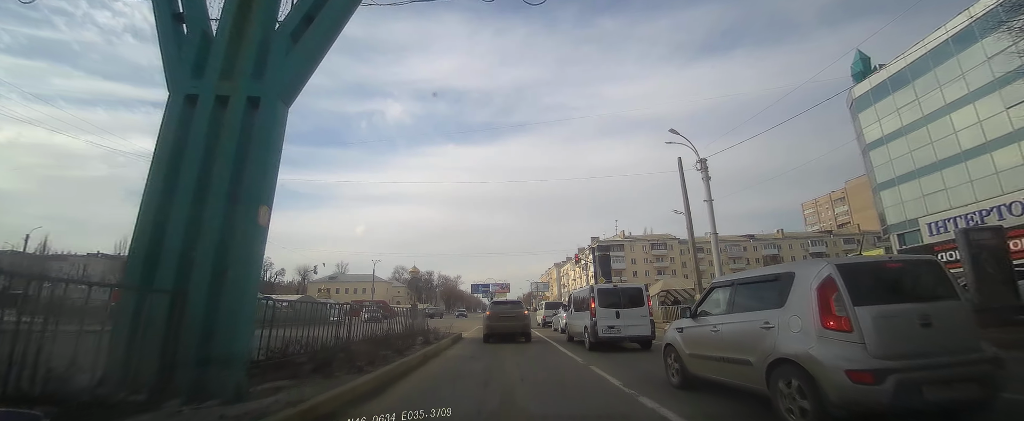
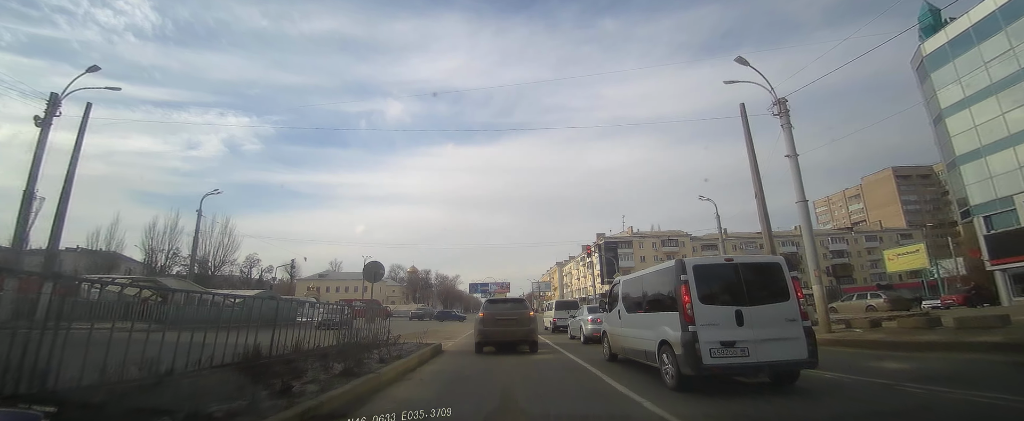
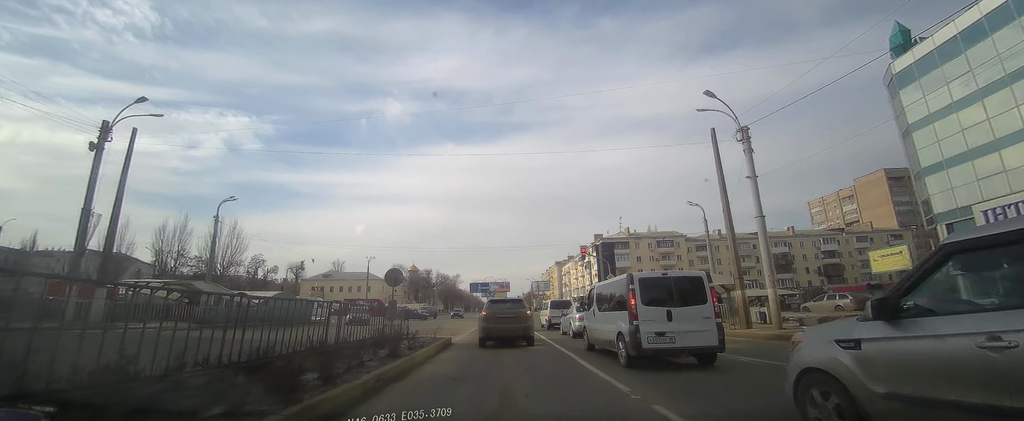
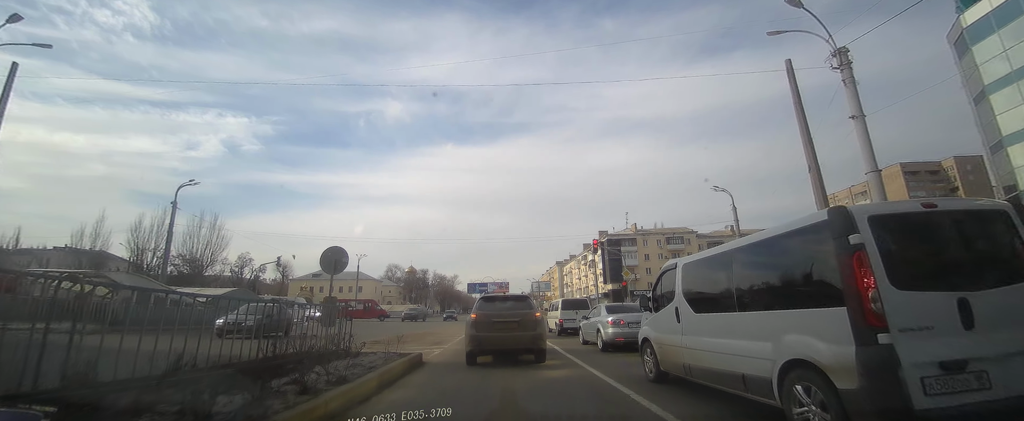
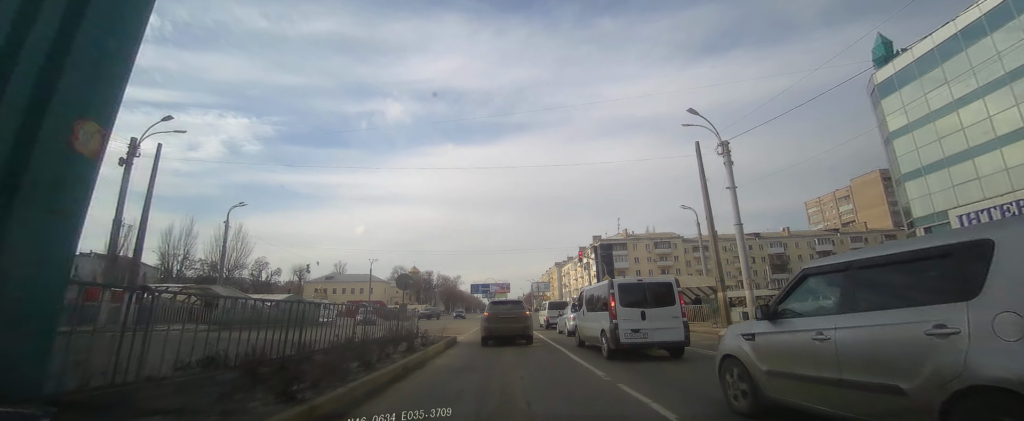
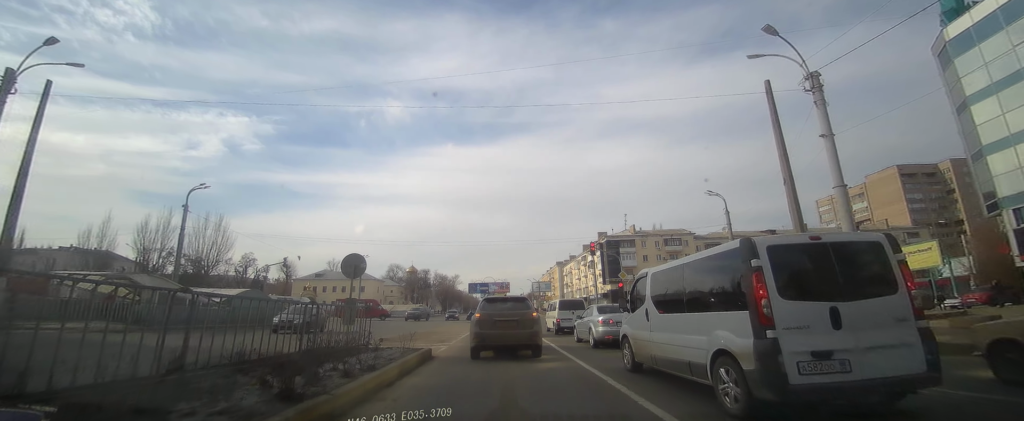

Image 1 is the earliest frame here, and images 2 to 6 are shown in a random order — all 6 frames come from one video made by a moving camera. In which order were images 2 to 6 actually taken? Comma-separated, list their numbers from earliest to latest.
5, 3, 2, 6, 4
